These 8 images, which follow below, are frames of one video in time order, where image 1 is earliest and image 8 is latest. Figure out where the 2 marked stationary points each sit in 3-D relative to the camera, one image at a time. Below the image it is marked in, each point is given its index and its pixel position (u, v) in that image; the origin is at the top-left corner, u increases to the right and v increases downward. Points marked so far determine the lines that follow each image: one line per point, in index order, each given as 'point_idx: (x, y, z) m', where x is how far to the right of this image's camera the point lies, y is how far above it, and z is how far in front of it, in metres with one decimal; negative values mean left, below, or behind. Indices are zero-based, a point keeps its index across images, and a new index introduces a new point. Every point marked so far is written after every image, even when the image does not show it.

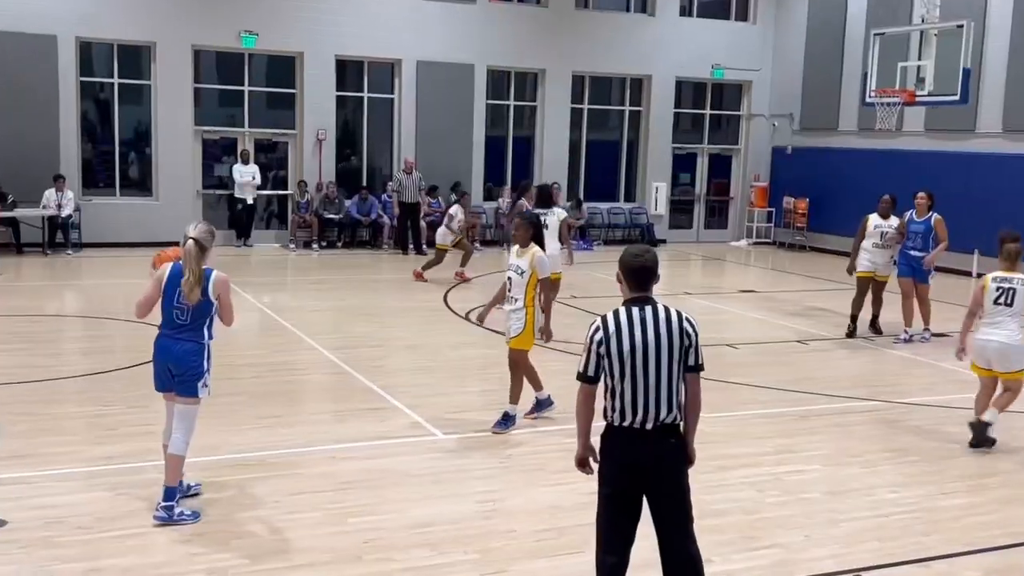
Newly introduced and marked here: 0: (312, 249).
0: (-2.9, +0.6, +18.0) m
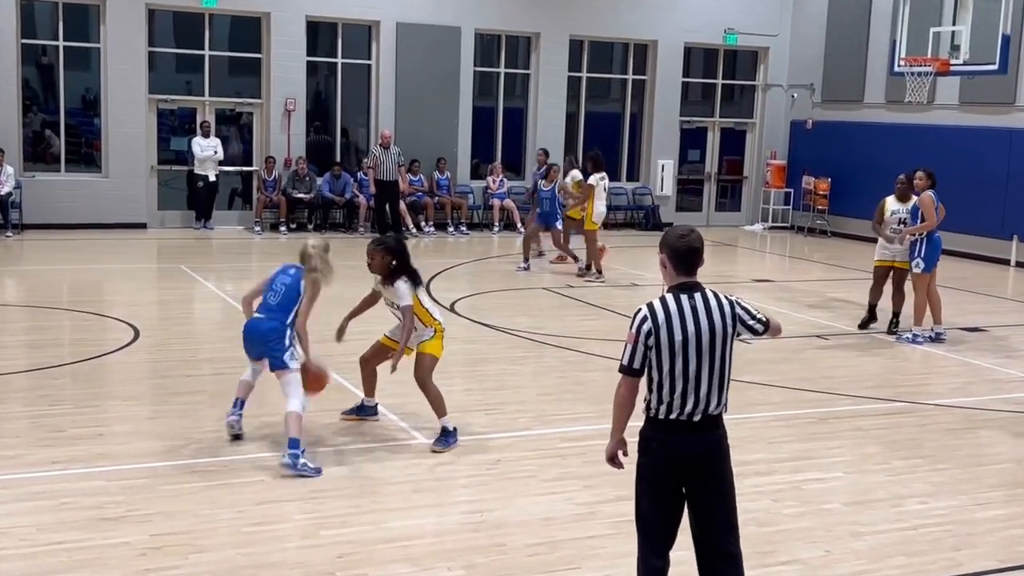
0: (-3.0, +0.7, +16.4) m
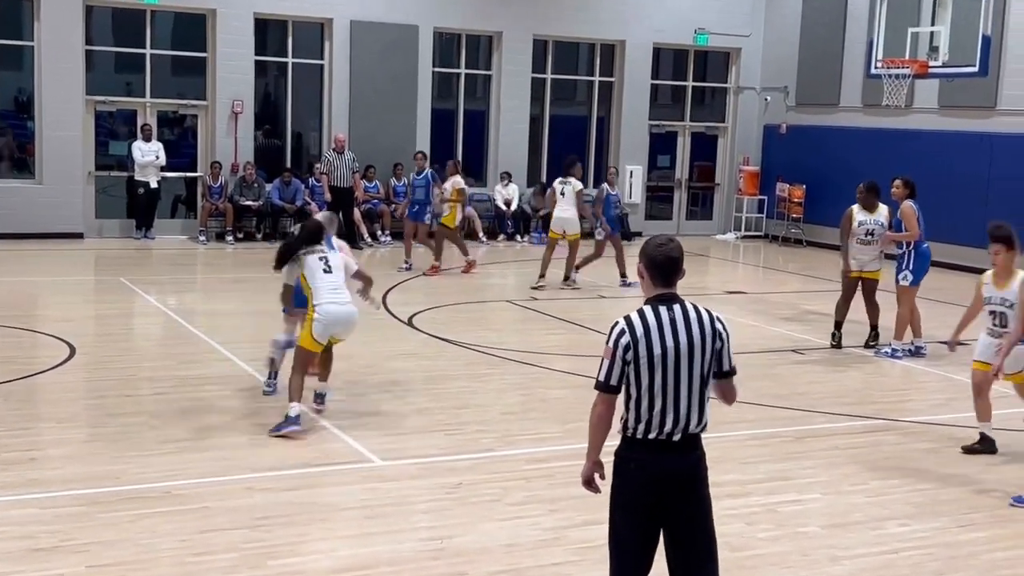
0: (-3.5, +0.6, +15.5) m
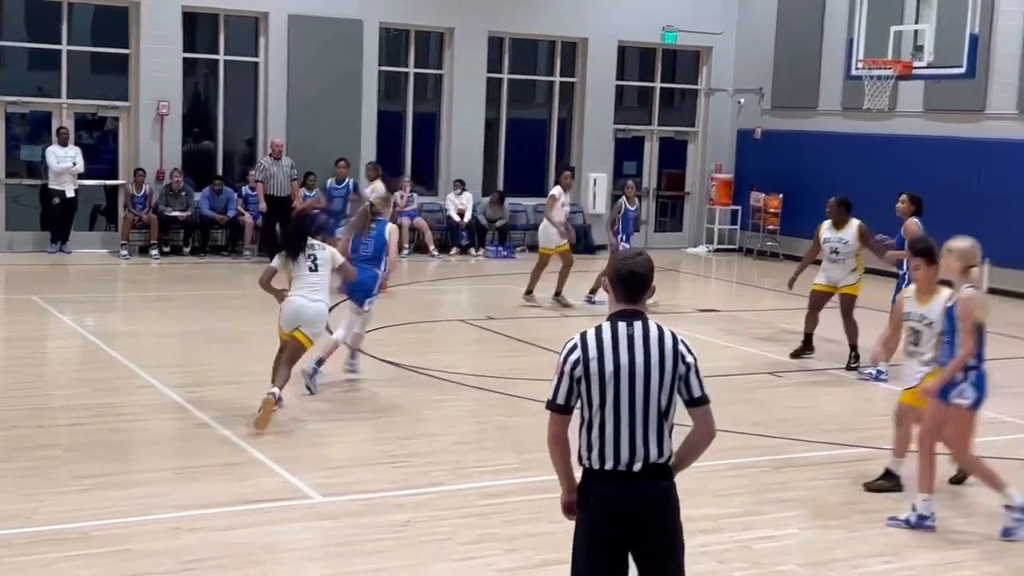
0: (-4.0, +0.3, +14.2) m
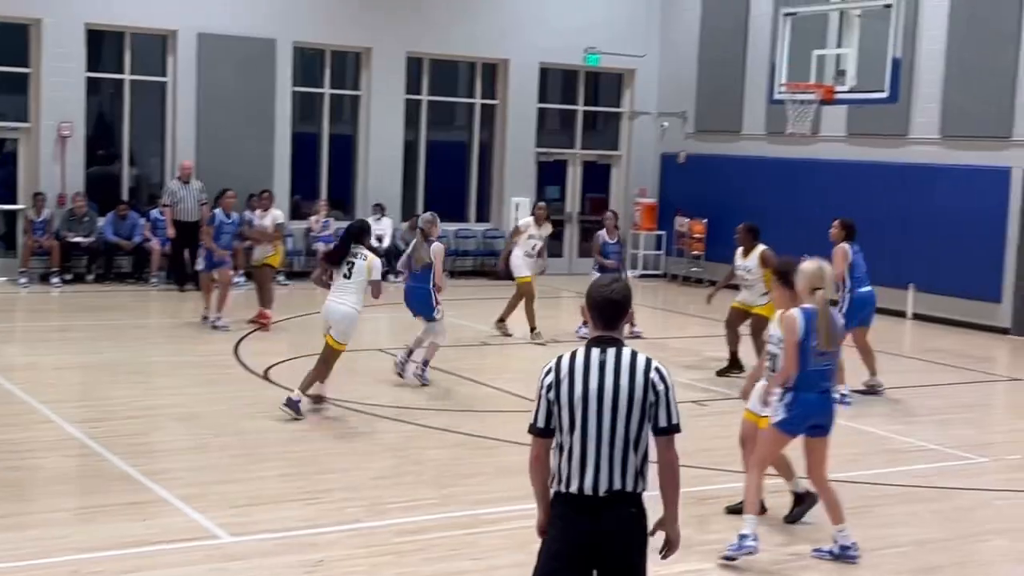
0: (-4.9, 0.0, +13.6) m
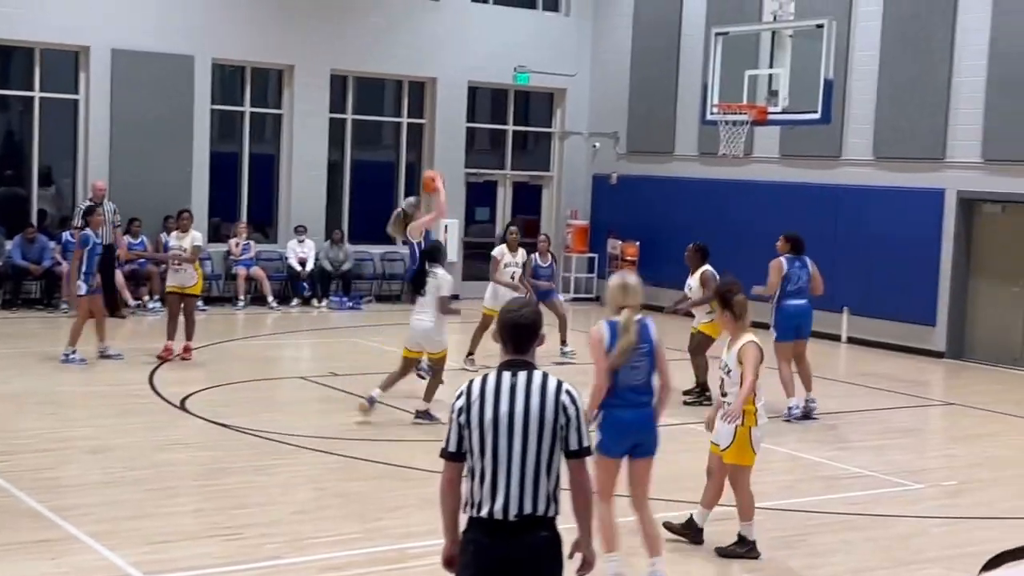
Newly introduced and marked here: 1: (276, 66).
0: (-5.6, -0.2, +13.0) m
1: (-2.9, +2.7, +15.7) m
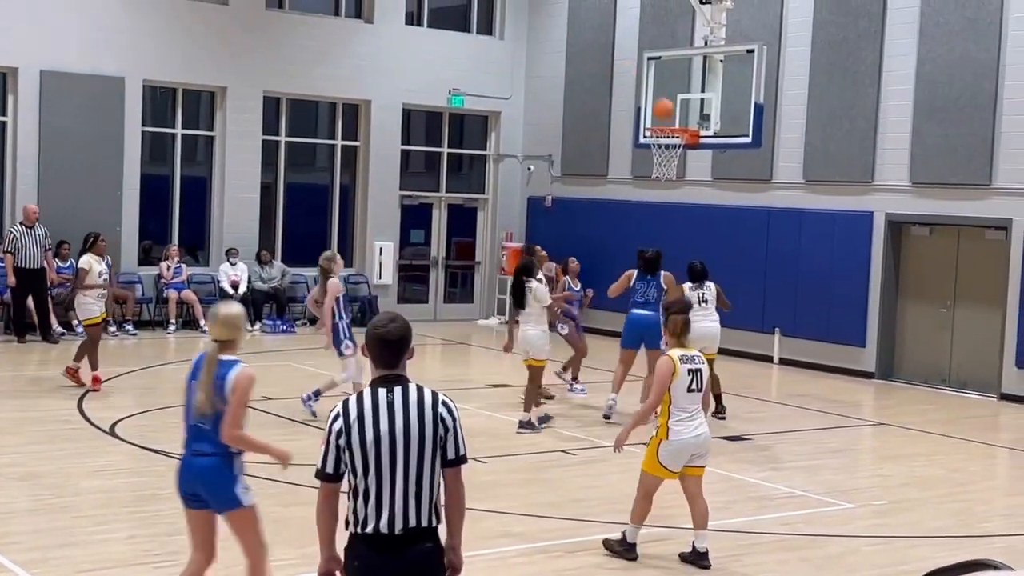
0: (-6.3, -0.5, +12.7) m
1: (-3.7, +2.5, +15.6) m
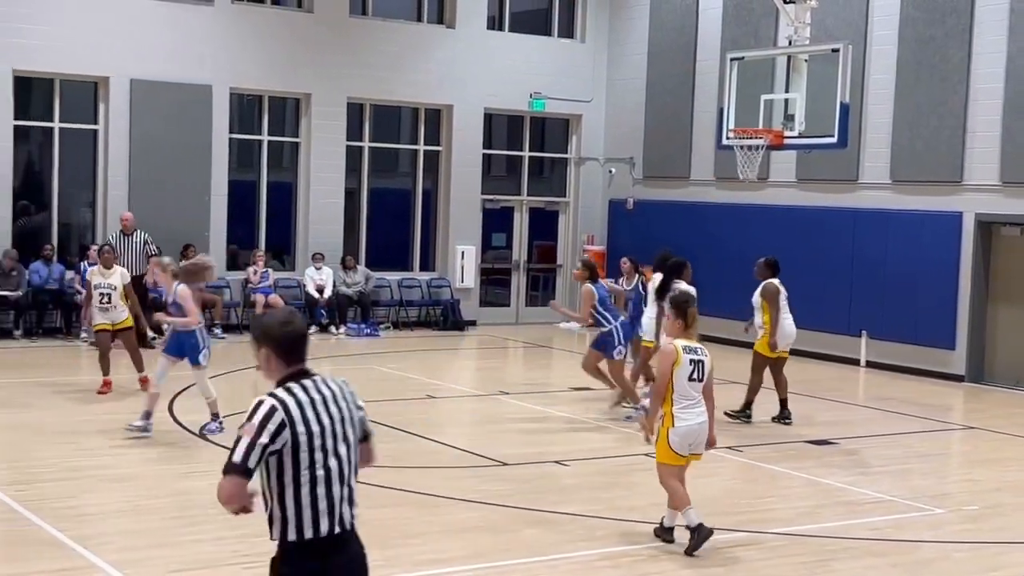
0: (-5.4, -0.5, +13.0) m
1: (-2.7, +2.4, +15.8) m
